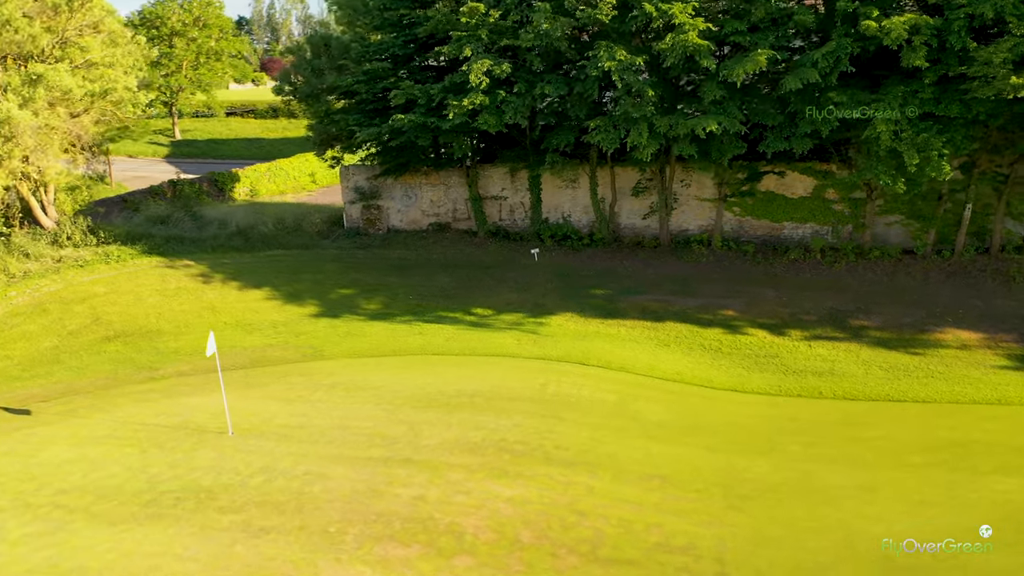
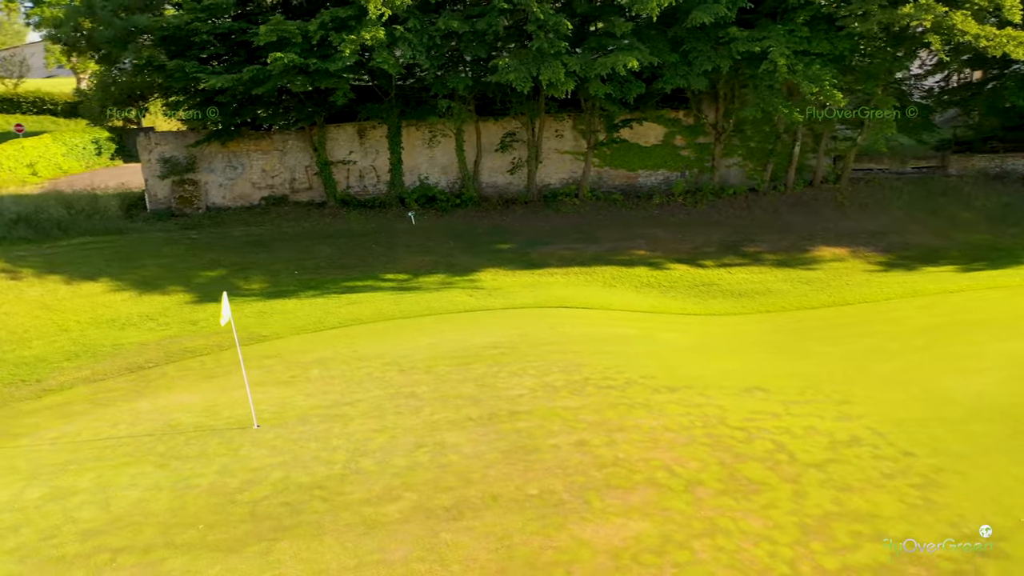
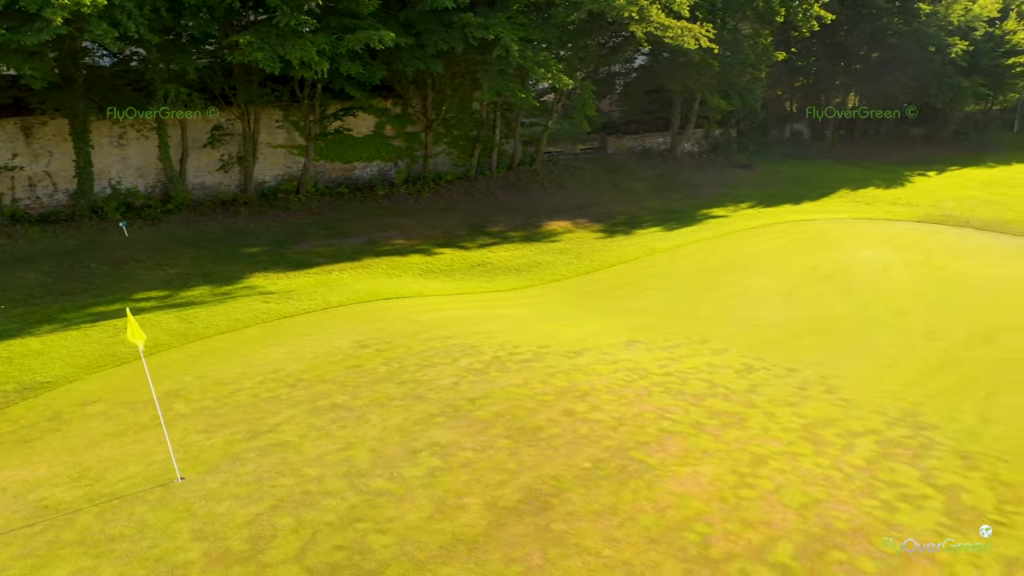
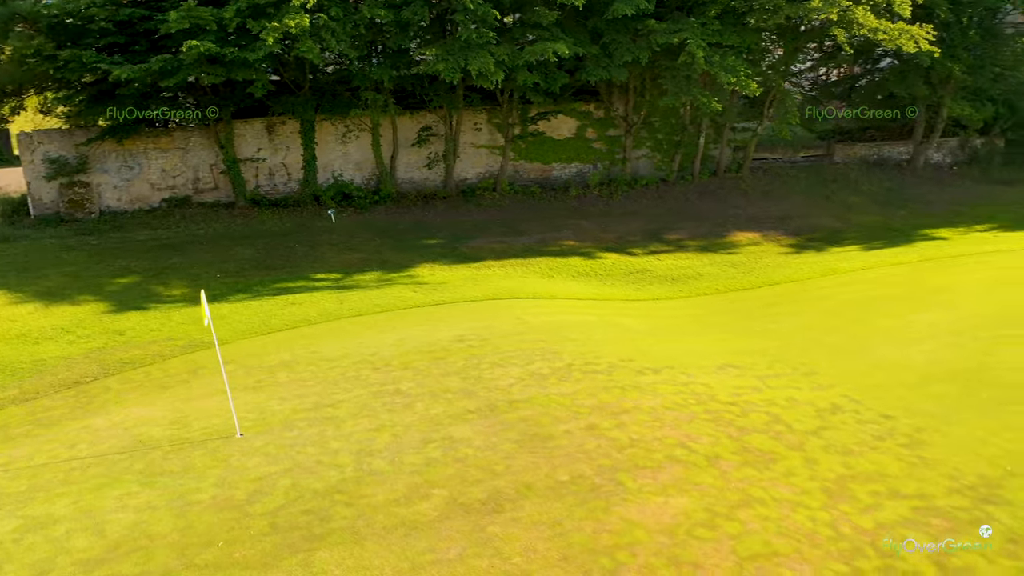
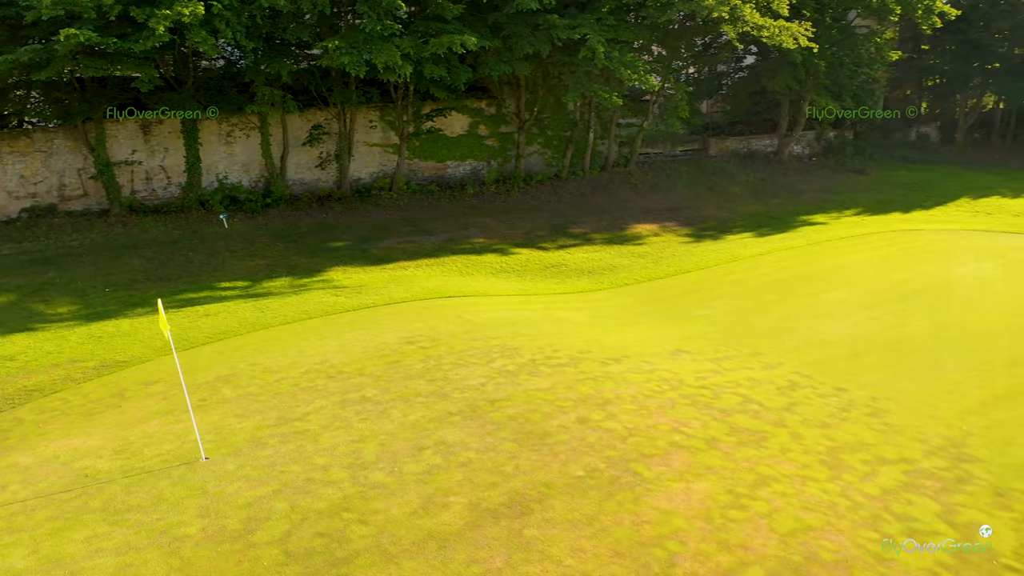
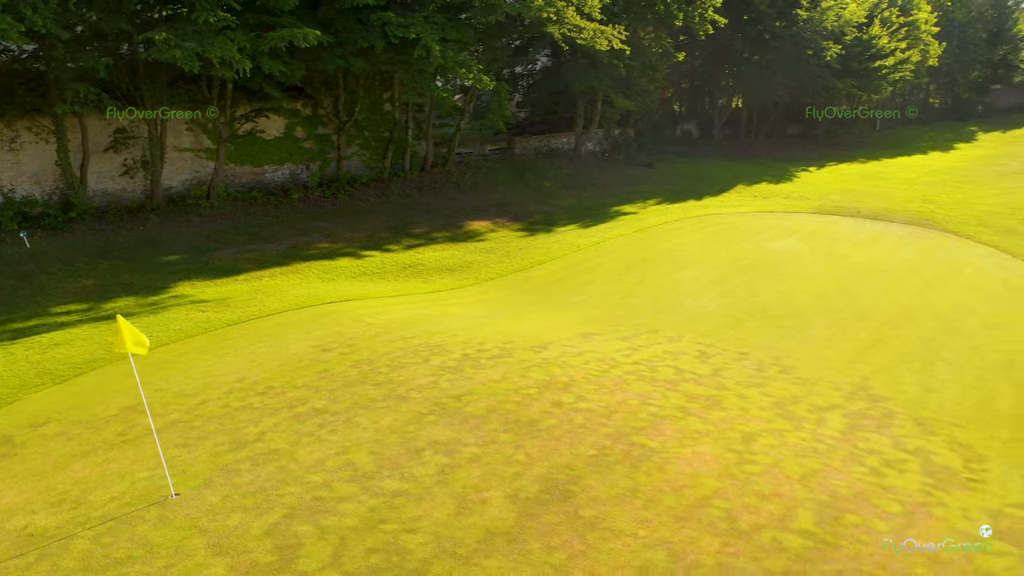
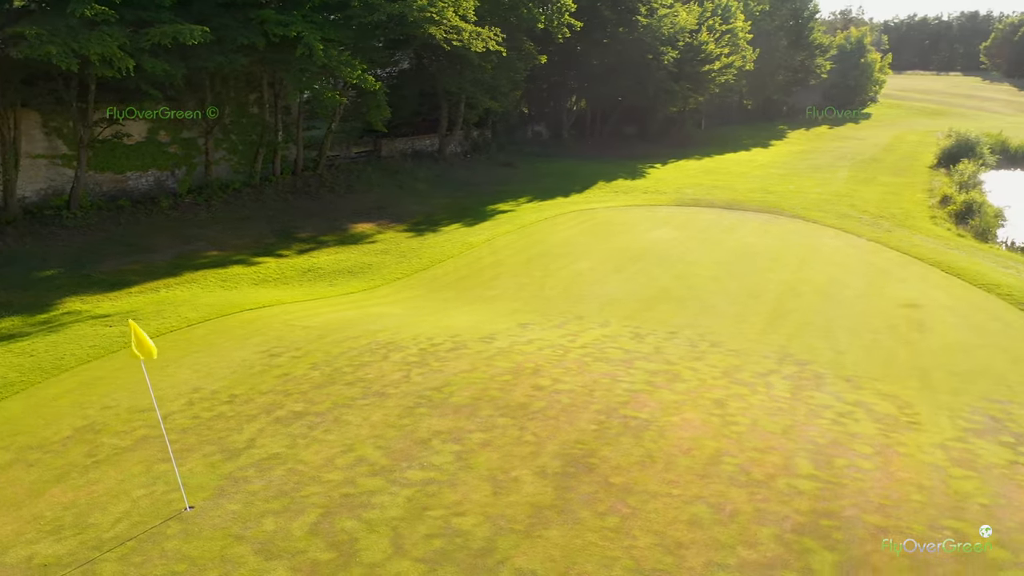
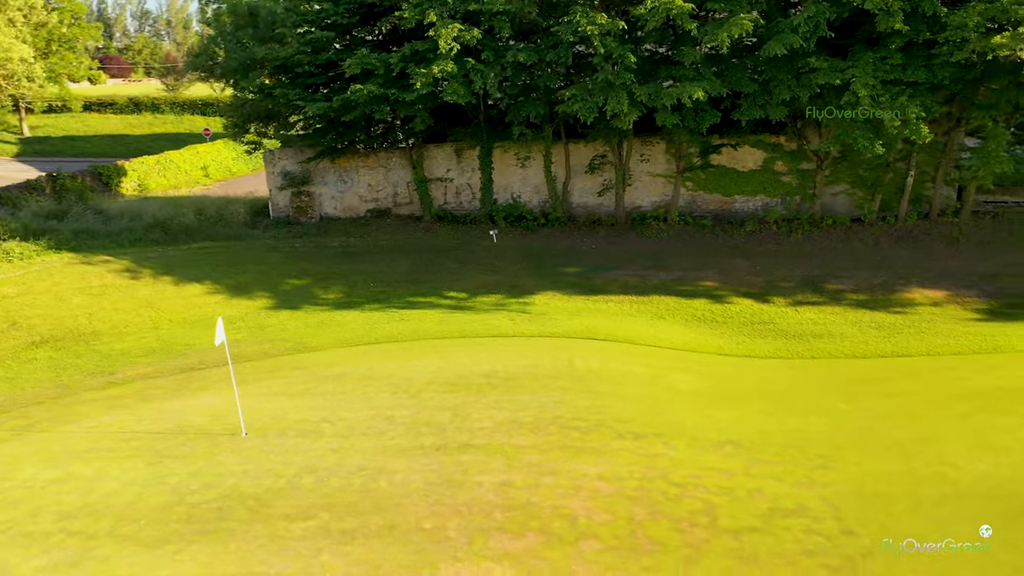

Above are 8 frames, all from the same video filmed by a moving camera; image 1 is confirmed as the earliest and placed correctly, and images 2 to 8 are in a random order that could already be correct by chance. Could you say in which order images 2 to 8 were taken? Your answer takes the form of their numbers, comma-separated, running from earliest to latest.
8, 2, 4, 5, 3, 6, 7
